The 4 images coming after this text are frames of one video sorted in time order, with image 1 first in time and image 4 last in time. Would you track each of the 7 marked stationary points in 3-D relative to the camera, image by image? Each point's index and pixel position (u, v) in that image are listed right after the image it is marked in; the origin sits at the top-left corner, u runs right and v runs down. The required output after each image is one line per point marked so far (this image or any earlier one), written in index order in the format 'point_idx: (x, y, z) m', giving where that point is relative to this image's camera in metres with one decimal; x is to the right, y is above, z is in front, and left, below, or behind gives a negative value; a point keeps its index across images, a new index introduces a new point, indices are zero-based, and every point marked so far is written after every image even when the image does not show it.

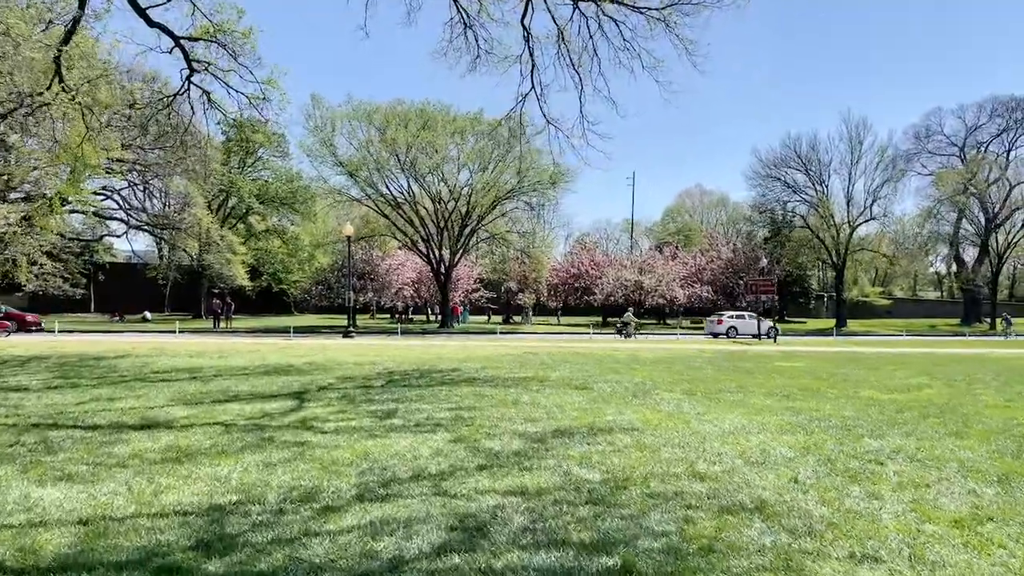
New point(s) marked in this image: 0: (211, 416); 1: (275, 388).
0: (-3.2, -1.3, +7.6) m
1: (-3.2, -1.4, +10.0) m
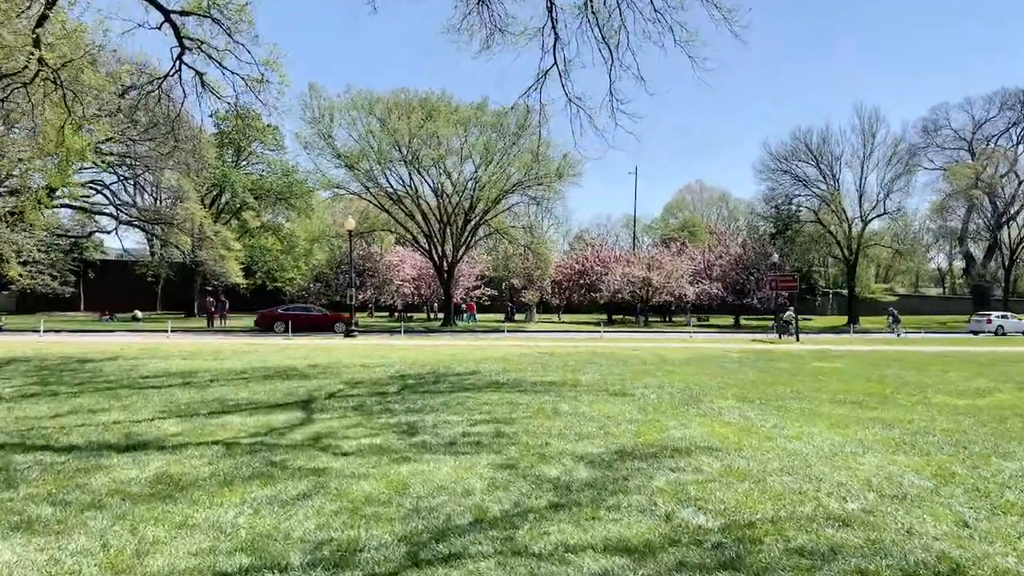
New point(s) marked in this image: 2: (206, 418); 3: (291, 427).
0: (-2.7, -1.3, +6.5) m
1: (-2.8, -1.3, +8.9) m
2: (-3.0, -1.3, +7.2) m
3: (-2.0, -1.3, +6.7) m
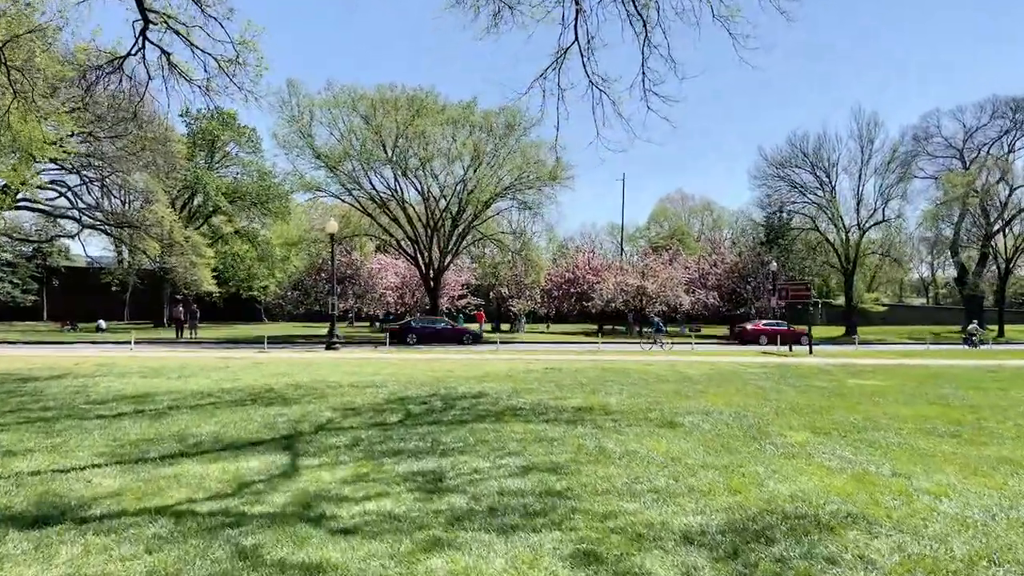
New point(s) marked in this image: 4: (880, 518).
0: (-2.4, -1.3, +4.8) m
1: (-2.5, -1.4, +7.2) m
2: (-2.7, -1.4, +5.5) m
3: (-1.7, -1.3, +5.0) m
4: (+2.1, -1.3, +4.2) m
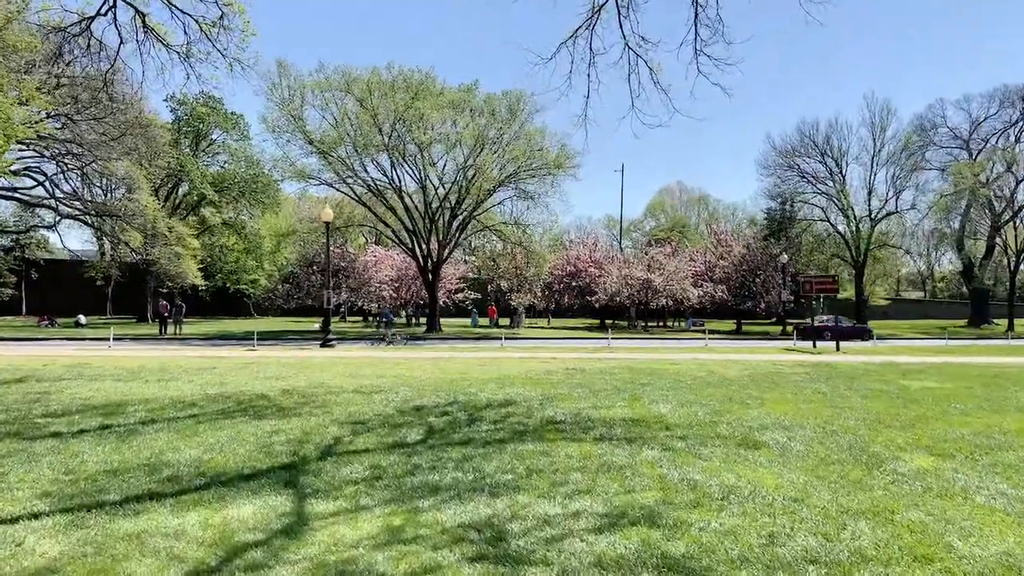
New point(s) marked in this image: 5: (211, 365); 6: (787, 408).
0: (-1.9, -1.3, +3.4) m
1: (-2.1, -1.3, +5.8) m
2: (-2.2, -1.3, +4.1) m
3: (-1.2, -1.3, +3.6) m
4: (+2.6, -1.3, +2.8) m
5: (-5.6, -1.4, +13.6) m
6: (+3.2, -1.4, +8.7) m
